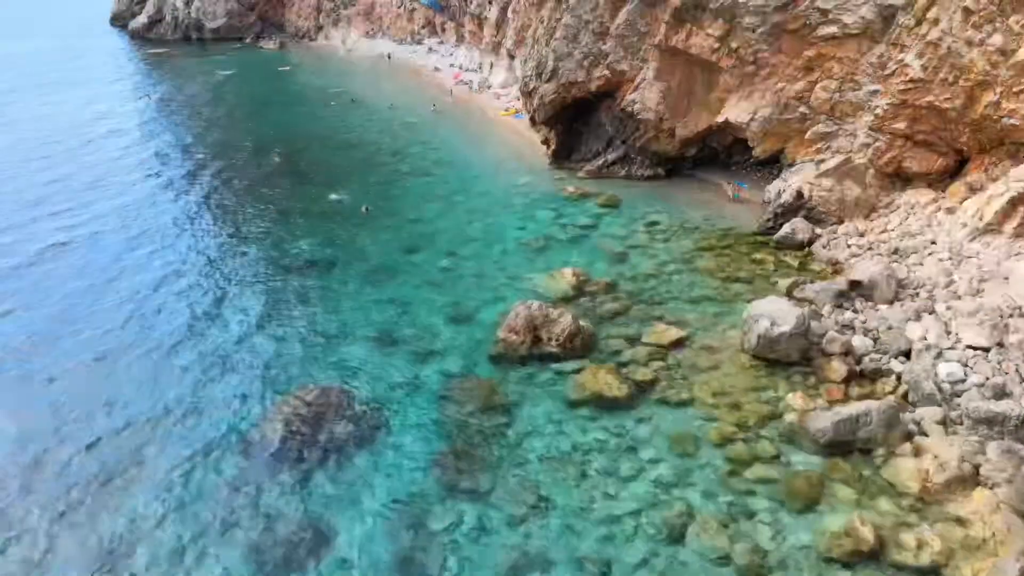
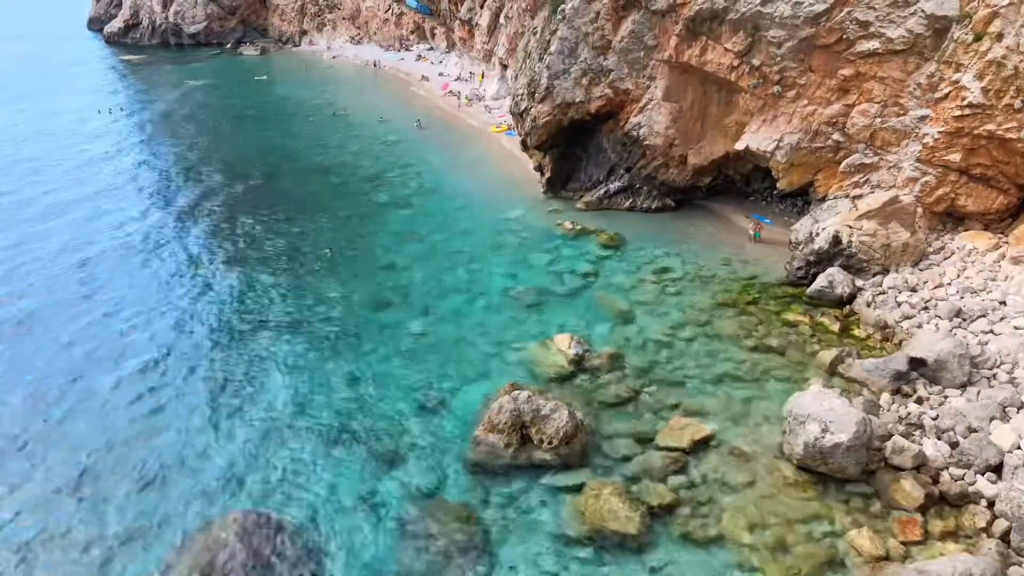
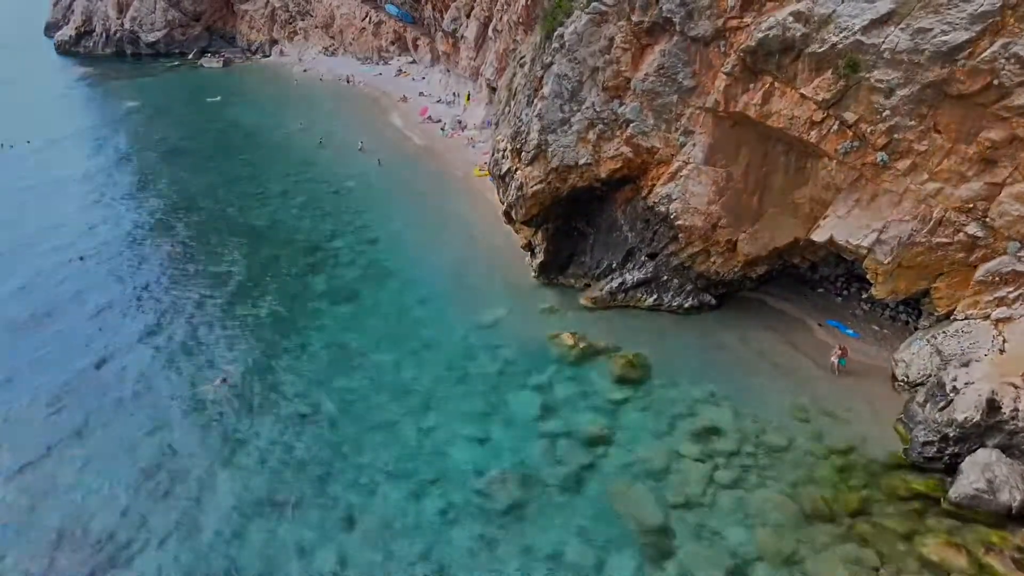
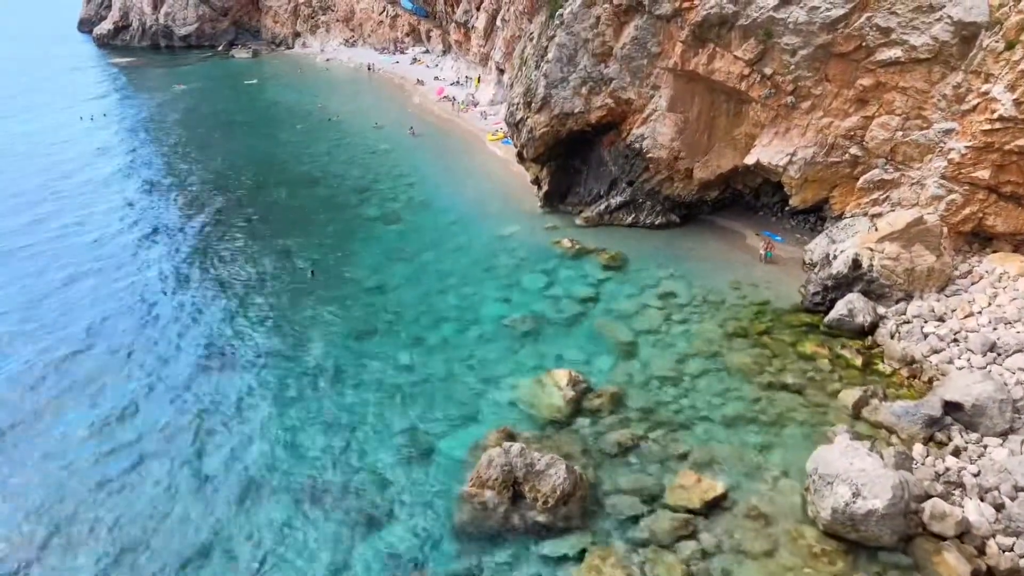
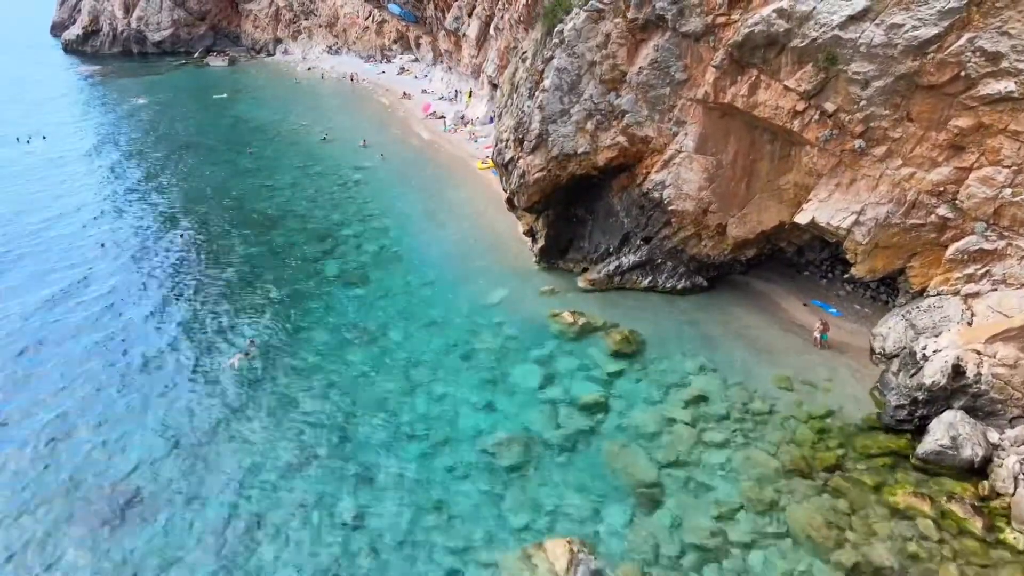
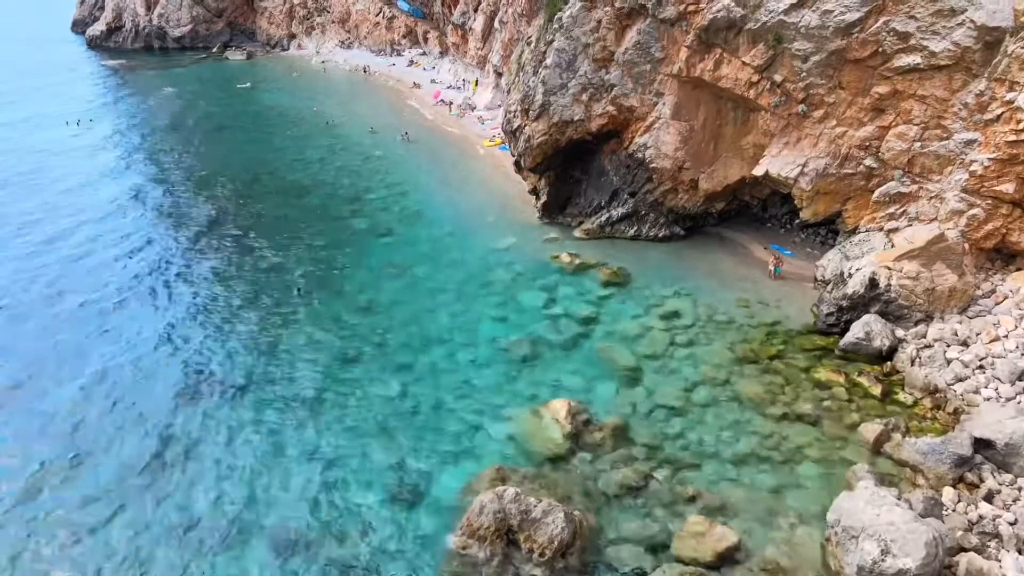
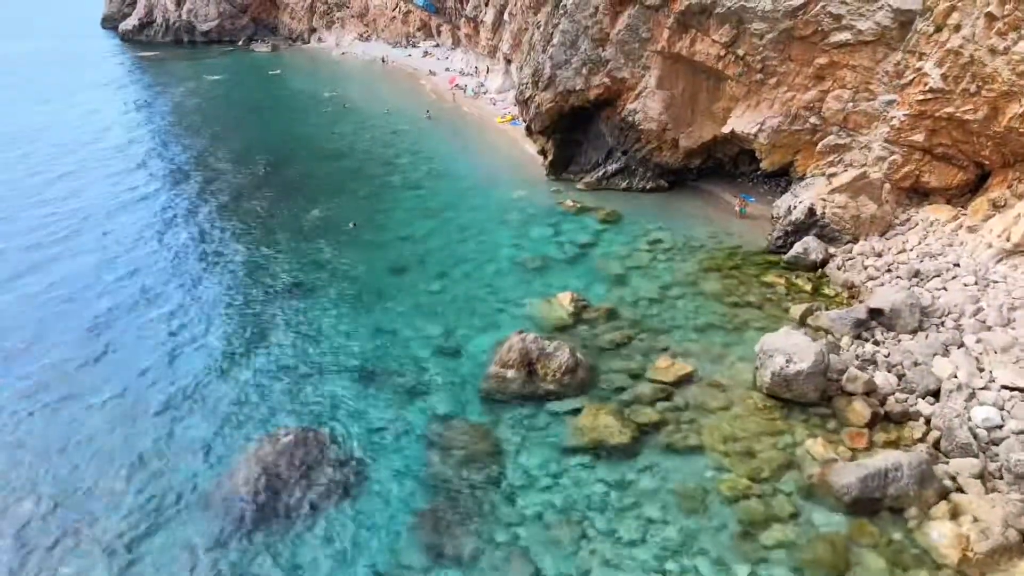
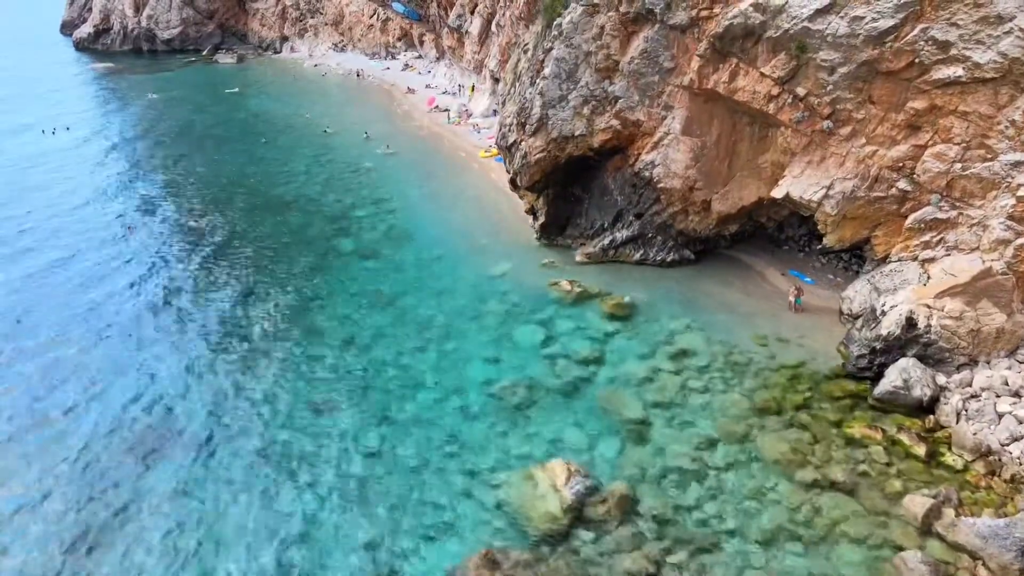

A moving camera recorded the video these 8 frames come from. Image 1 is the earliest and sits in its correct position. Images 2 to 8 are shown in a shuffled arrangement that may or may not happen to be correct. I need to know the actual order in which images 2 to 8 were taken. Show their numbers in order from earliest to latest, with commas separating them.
7, 2, 4, 6, 8, 5, 3
